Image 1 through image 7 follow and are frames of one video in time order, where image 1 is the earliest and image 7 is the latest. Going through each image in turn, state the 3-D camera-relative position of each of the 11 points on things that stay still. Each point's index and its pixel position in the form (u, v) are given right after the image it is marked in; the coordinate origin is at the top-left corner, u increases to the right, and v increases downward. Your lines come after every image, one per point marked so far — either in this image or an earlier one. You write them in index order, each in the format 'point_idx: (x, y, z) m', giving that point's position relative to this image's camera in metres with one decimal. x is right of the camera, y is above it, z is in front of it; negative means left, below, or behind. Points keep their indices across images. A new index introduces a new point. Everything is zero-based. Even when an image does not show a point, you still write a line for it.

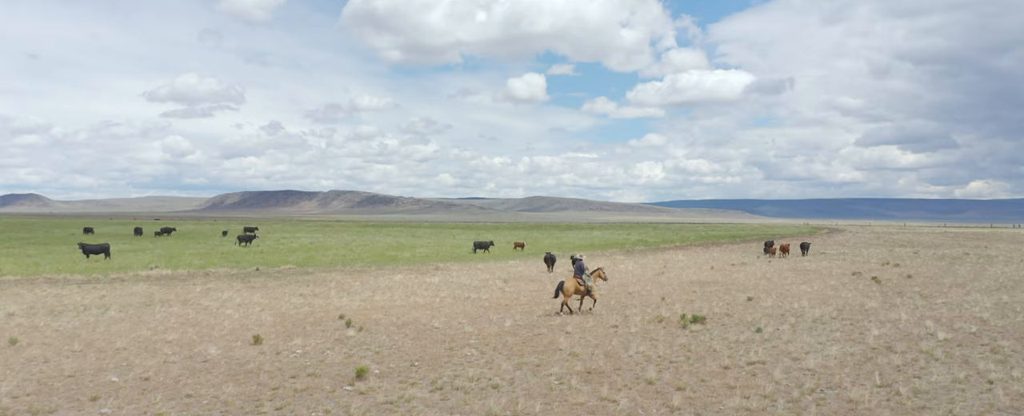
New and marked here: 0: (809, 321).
0: (+8.8, -3.3, +17.9) m
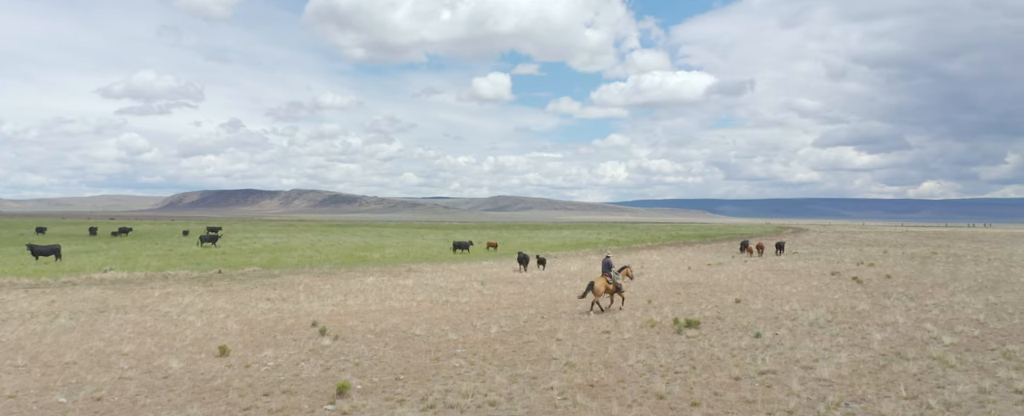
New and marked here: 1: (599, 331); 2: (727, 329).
0: (+8.5, -3.3, +17.4) m
1: (+2.5, -3.6, +17.5) m
2: (+6.1, -3.4, +17.0) m
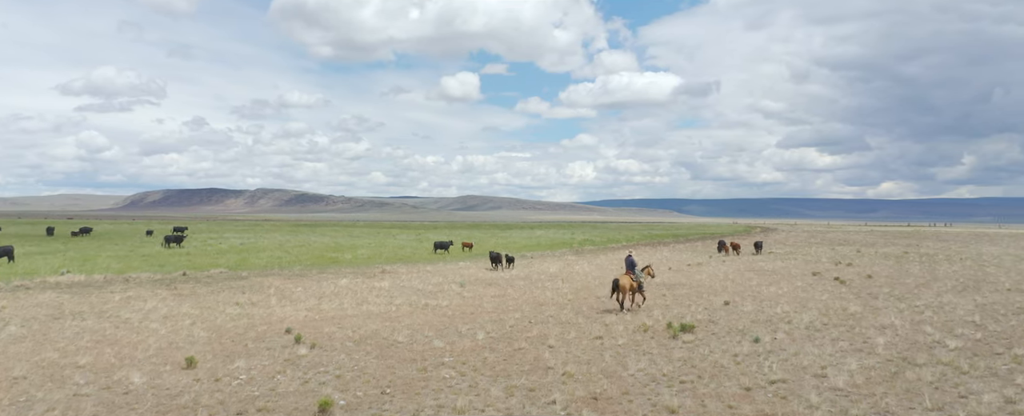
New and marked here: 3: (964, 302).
0: (+8.1, -3.3, +16.9) m
1: (+2.2, -3.6, +16.8) m
2: (+5.8, -3.4, +16.5) m
3: (+14.9, -3.1, +20.0) m
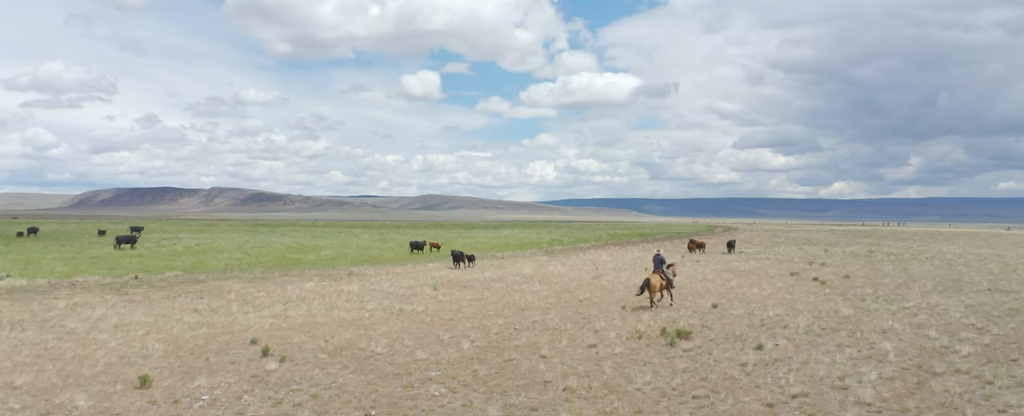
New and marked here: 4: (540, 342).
0: (+7.8, -3.4, +16.3) m
1: (+1.9, -3.6, +15.8) m
2: (+5.5, -3.4, +15.7) m
3: (+14.4, -3.1, +19.8) m
4: (+0.7, -3.6, +16.2) m
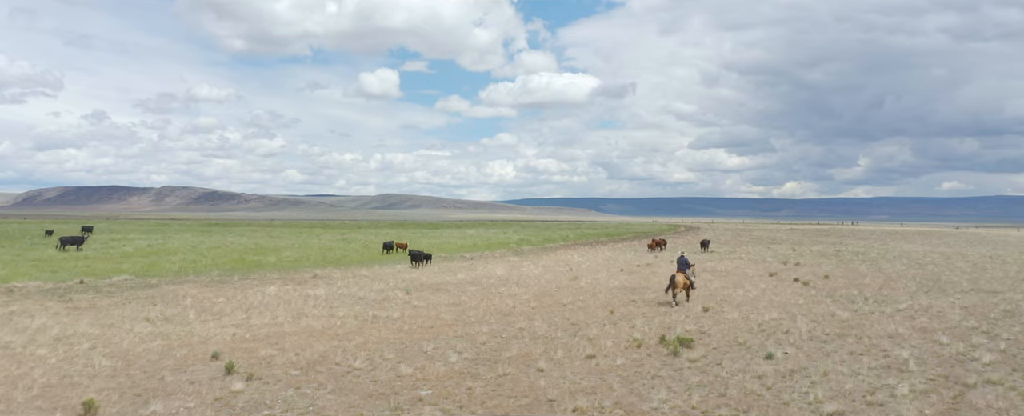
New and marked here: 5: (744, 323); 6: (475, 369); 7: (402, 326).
0: (+7.6, -3.4, +15.5) m
1: (+1.7, -3.6, +14.7) m
2: (+5.3, -3.4, +14.8) m
3: (+13.9, -3.1, +19.4) m
4: (+0.5, -3.6, +15.0) m
5: (+7.1, -3.5, +18.5) m
6: (-0.9, -3.7, +13.8) m
7: (-3.6, -3.9, +19.9) m
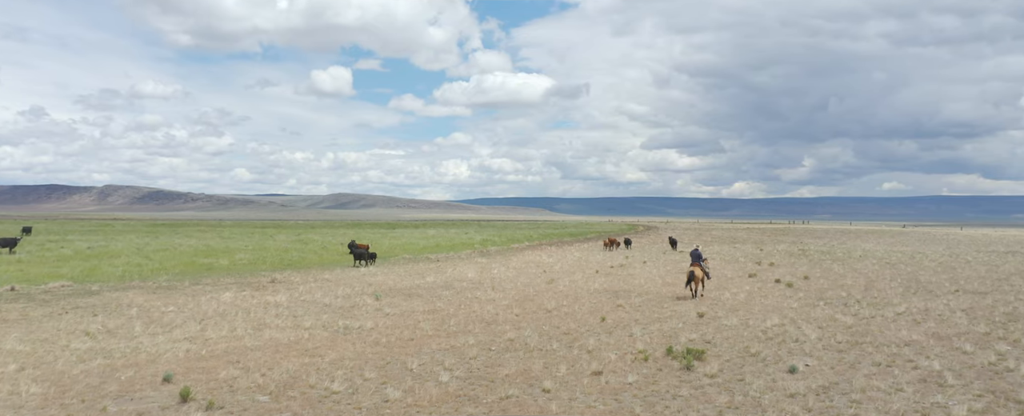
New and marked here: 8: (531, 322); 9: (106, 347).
0: (+7.5, -3.4, +14.6) m
1: (+1.7, -3.6, +13.3) m
2: (+5.2, -3.4, +13.7) m
3: (+13.5, -3.1, +18.8) m
4: (+0.5, -3.6, +13.5) m
5: (+6.8, -3.5, +17.4) m
6: (-0.8, -3.7, +12.3) m
7: (-4.0, -3.9, +18.1) m
8: (+0.6, -3.7, +19.9) m
9: (-12.0, -4.1, +17.9) m
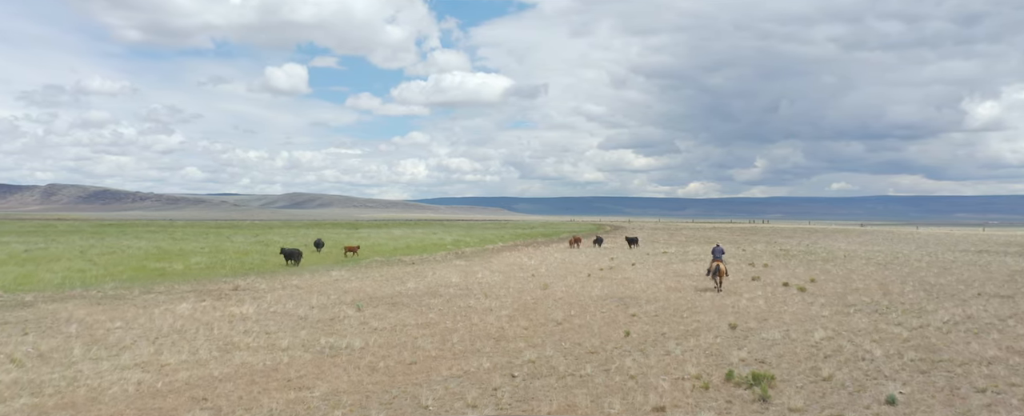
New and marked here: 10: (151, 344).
0: (+8.1, -3.4, +12.6) m
1: (+2.4, -3.6, +10.9) m
2: (+6.0, -3.4, +11.6) m
3: (+13.9, -3.1, +17.3) m
4: (+1.2, -3.6, +11.1) m
5: (+7.3, -3.5, +15.4) m
6: (0.0, -3.7, +9.8) m
7: (-3.5, -3.9, +15.5) m
8: (+1.0, -3.7, +17.5) m
9: (-11.4, -4.2, +14.8) m
10: (-11.1, -4.2, +18.8) m
